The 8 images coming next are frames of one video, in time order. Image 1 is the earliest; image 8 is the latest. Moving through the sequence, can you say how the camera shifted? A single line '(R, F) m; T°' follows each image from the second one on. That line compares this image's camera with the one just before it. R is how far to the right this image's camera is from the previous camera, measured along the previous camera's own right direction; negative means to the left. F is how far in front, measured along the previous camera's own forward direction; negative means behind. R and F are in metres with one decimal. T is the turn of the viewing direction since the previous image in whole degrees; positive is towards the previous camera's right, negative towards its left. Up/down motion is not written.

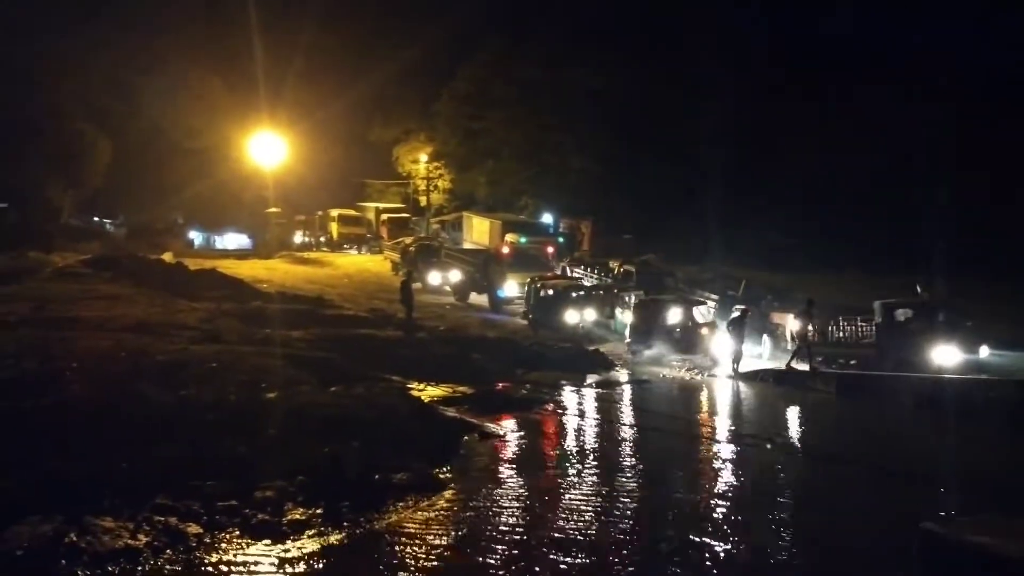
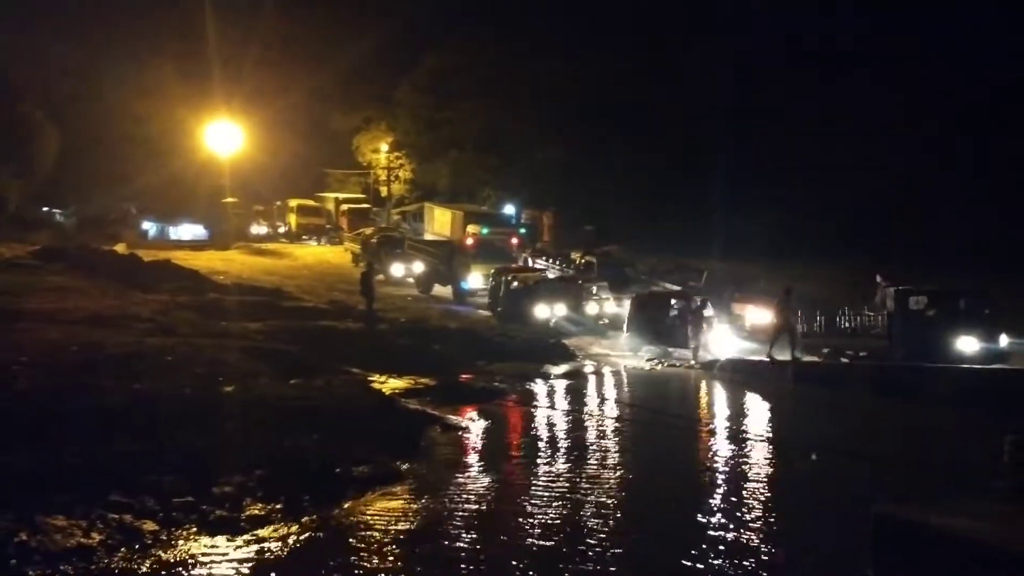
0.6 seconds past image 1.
(+0.1, +0.2) m; +2°
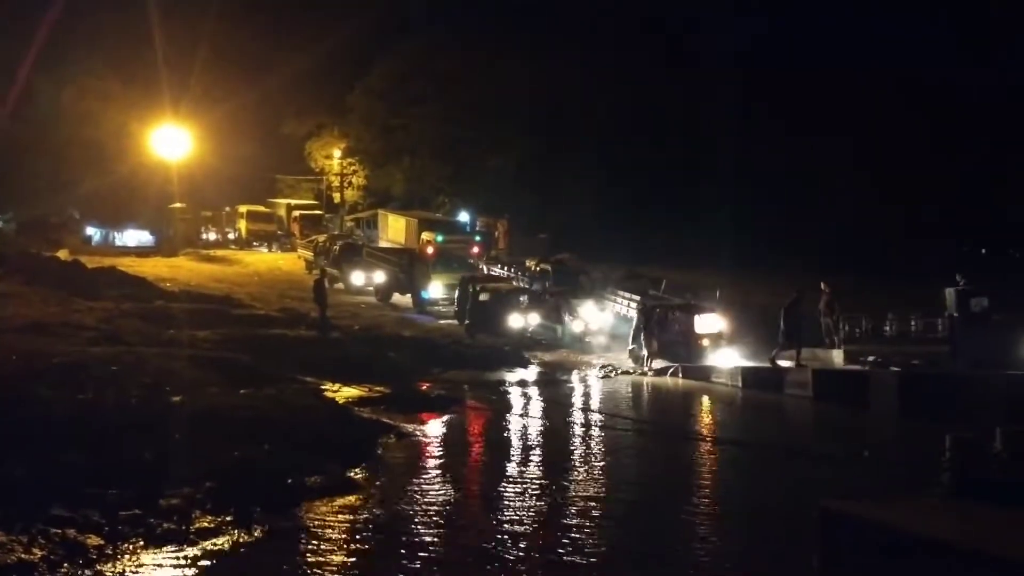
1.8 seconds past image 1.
(+0.1, +0.2) m; +2°
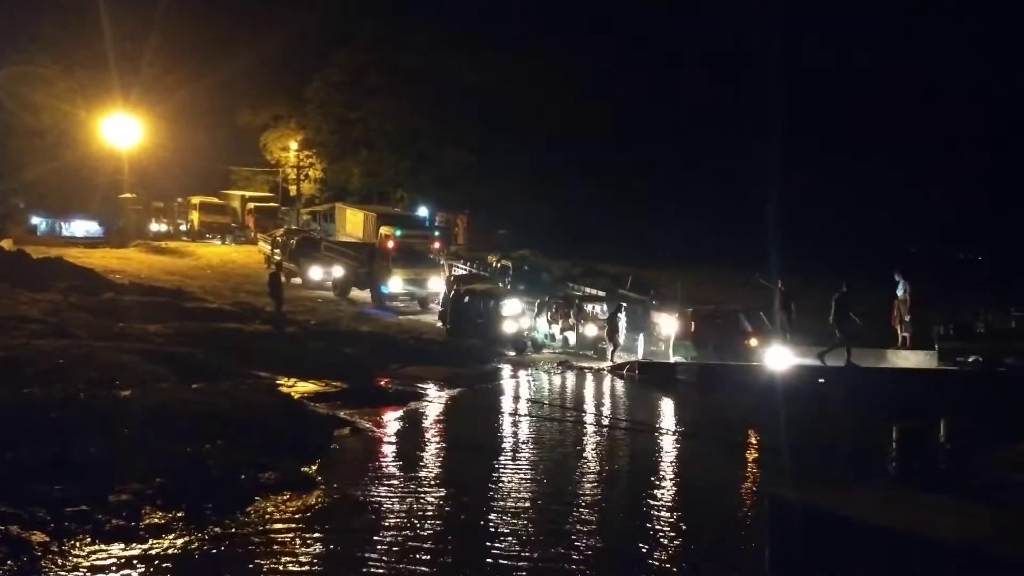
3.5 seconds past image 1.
(+0.1, +0.2) m; +2°
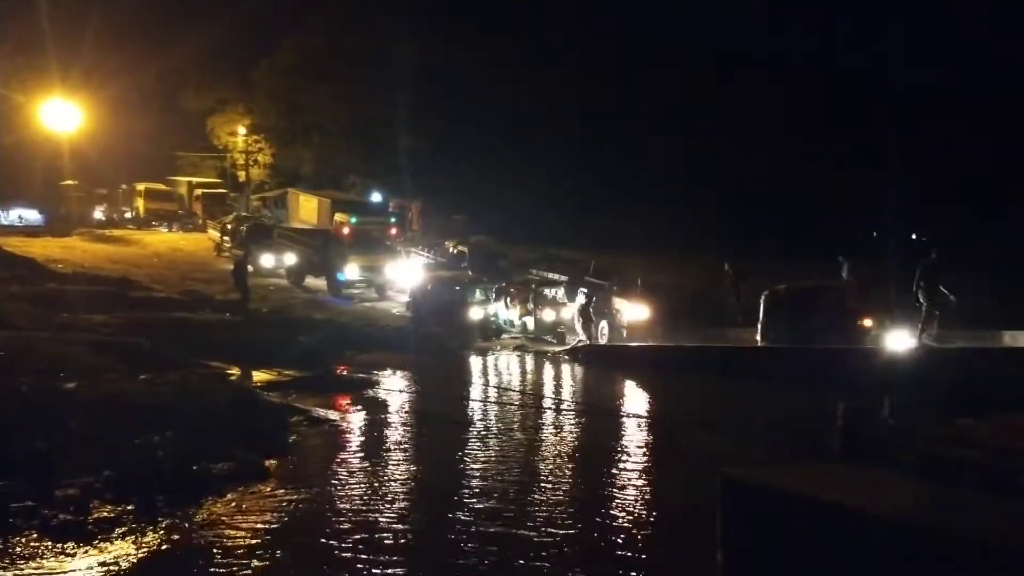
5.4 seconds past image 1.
(+0.1, +0.3) m; +2°
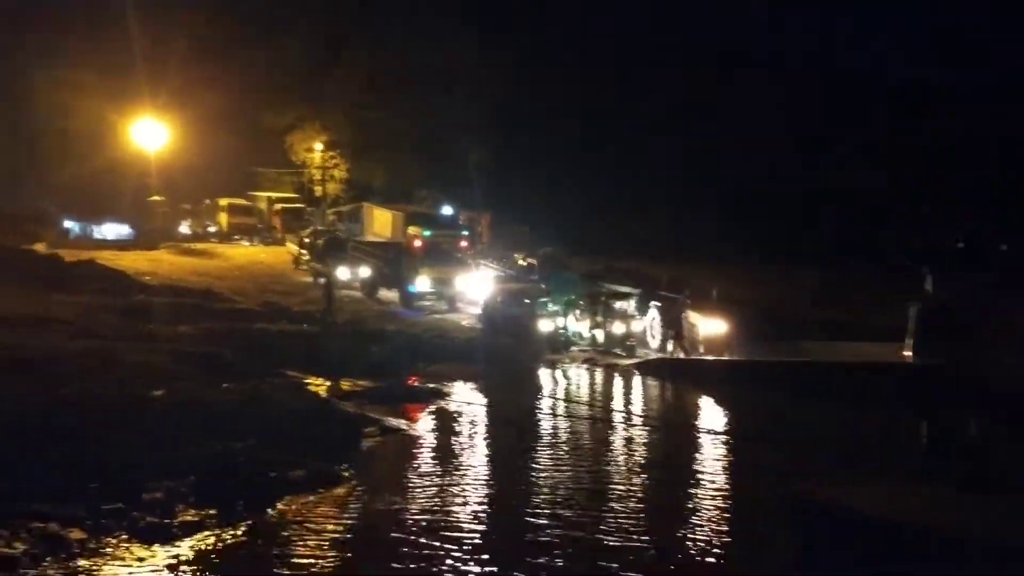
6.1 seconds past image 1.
(-0.1, -0.5) m; -3°
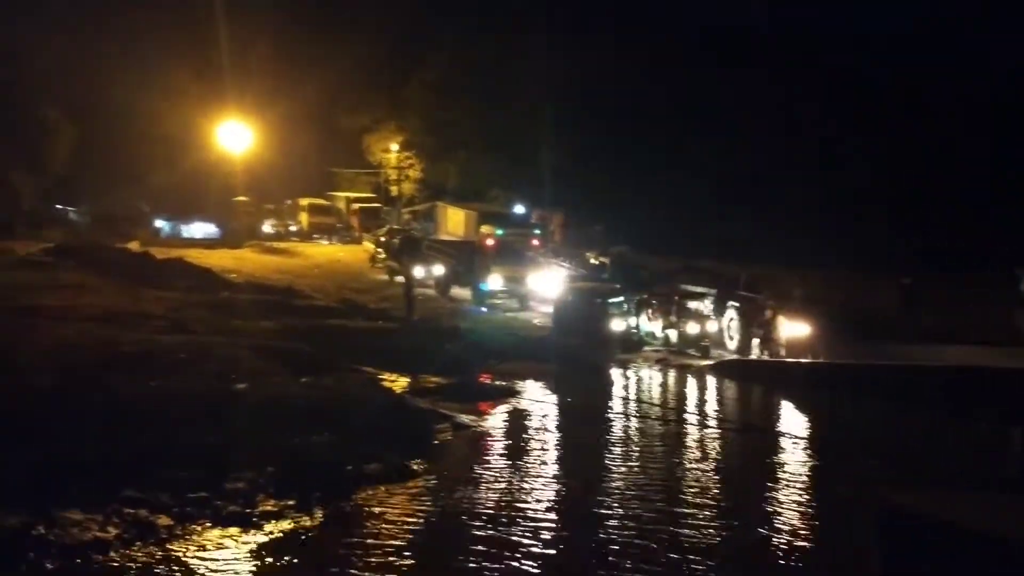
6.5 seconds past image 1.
(-0.1, -0.4) m; -3°
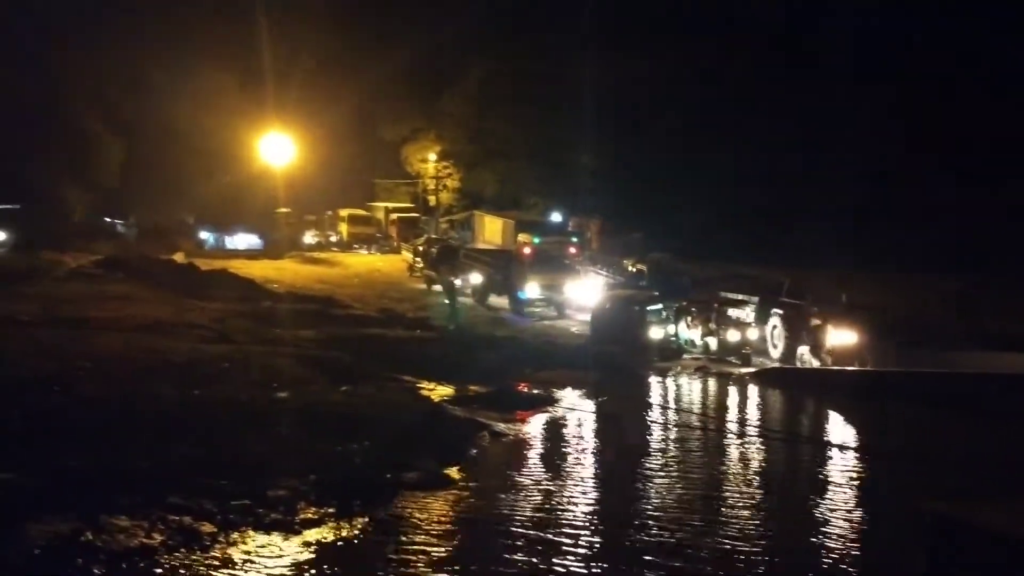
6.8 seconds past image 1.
(0.0, -0.2) m; -2°
